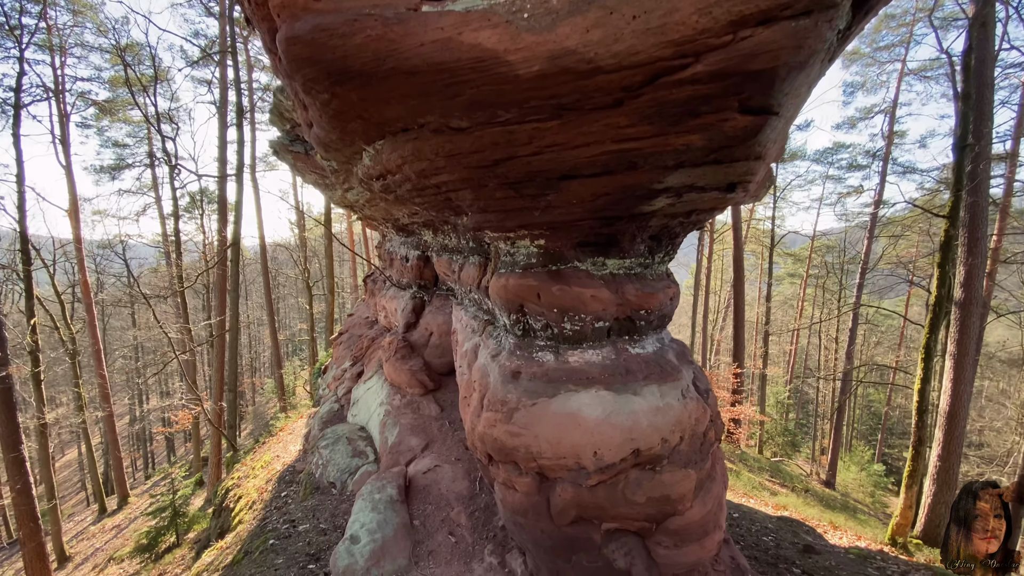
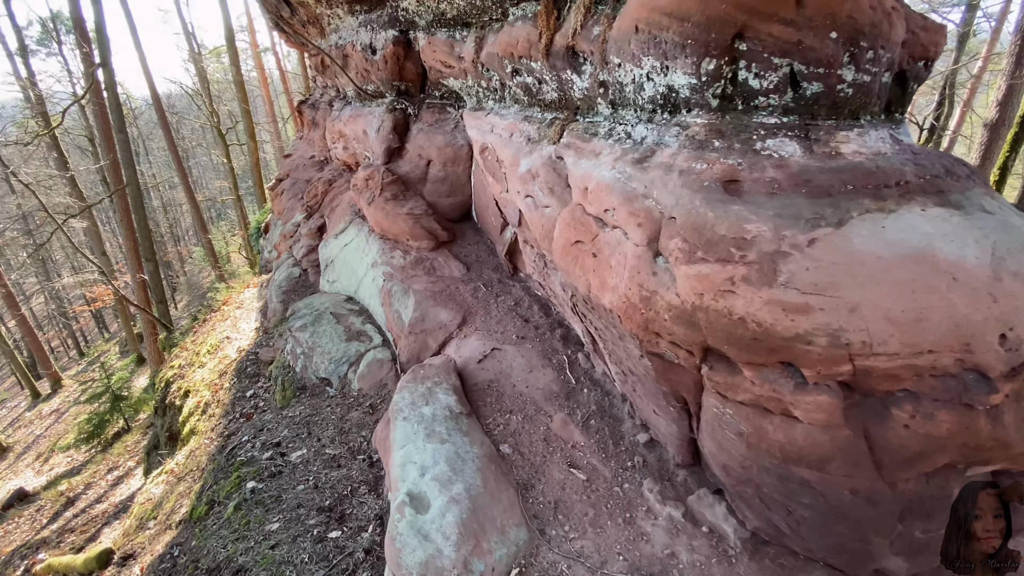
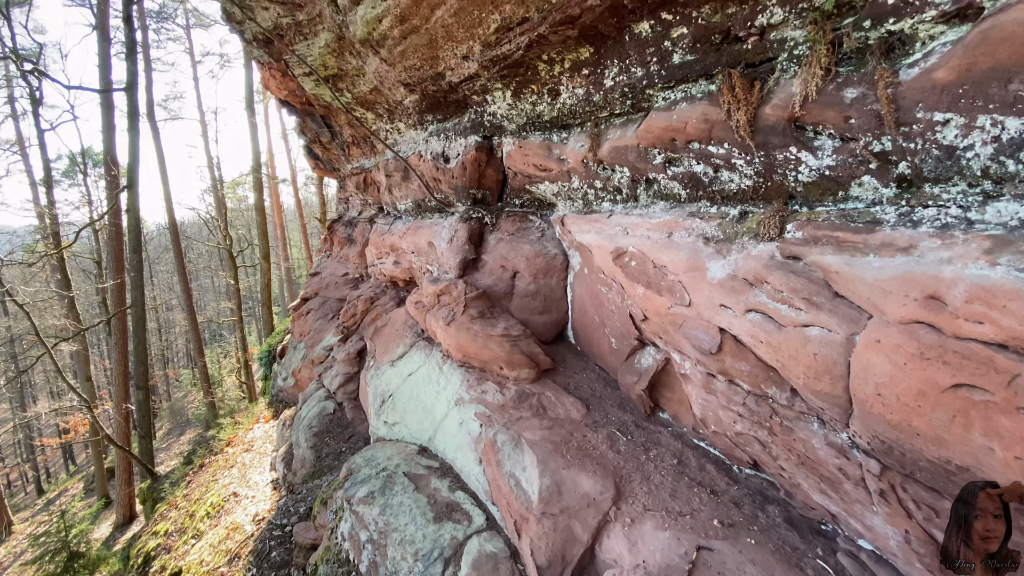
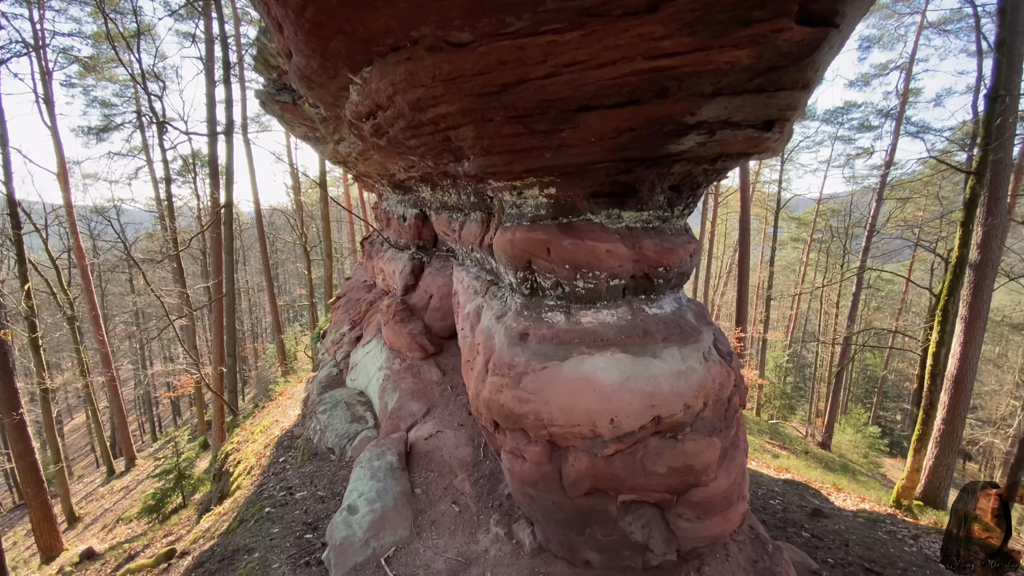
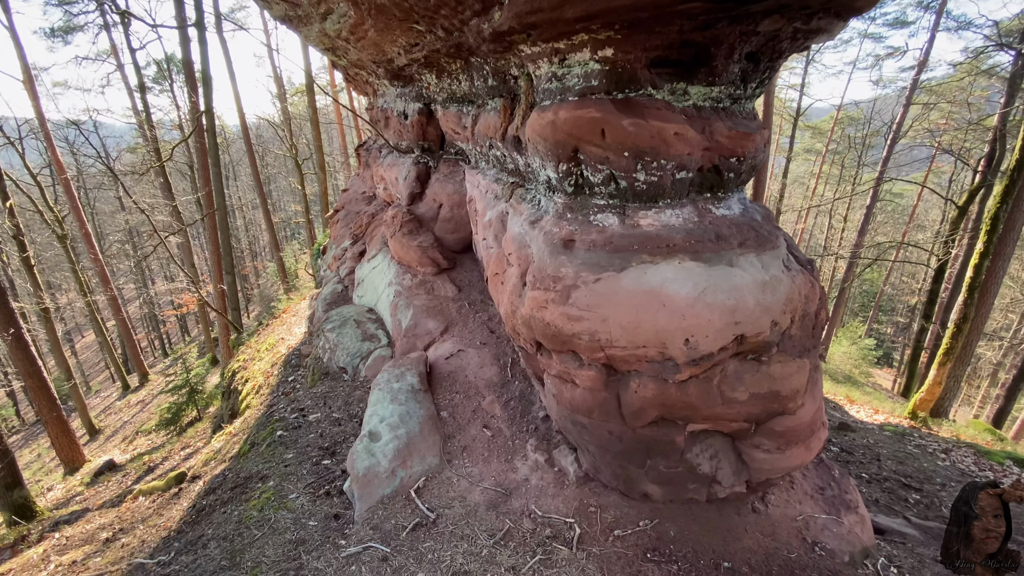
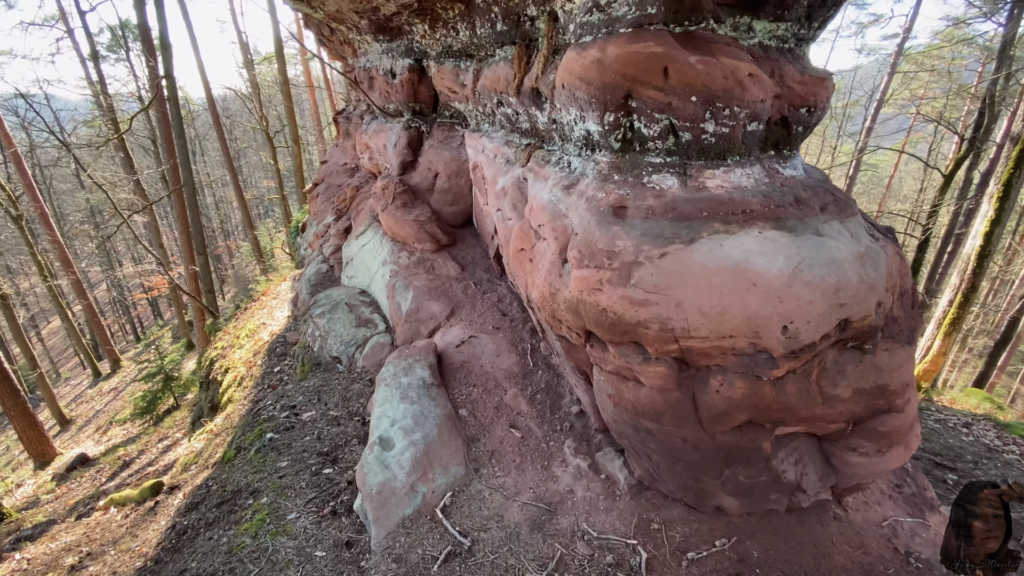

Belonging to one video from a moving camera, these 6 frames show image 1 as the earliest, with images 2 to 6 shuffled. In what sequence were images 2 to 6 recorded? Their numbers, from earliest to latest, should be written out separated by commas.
4, 5, 6, 2, 3
